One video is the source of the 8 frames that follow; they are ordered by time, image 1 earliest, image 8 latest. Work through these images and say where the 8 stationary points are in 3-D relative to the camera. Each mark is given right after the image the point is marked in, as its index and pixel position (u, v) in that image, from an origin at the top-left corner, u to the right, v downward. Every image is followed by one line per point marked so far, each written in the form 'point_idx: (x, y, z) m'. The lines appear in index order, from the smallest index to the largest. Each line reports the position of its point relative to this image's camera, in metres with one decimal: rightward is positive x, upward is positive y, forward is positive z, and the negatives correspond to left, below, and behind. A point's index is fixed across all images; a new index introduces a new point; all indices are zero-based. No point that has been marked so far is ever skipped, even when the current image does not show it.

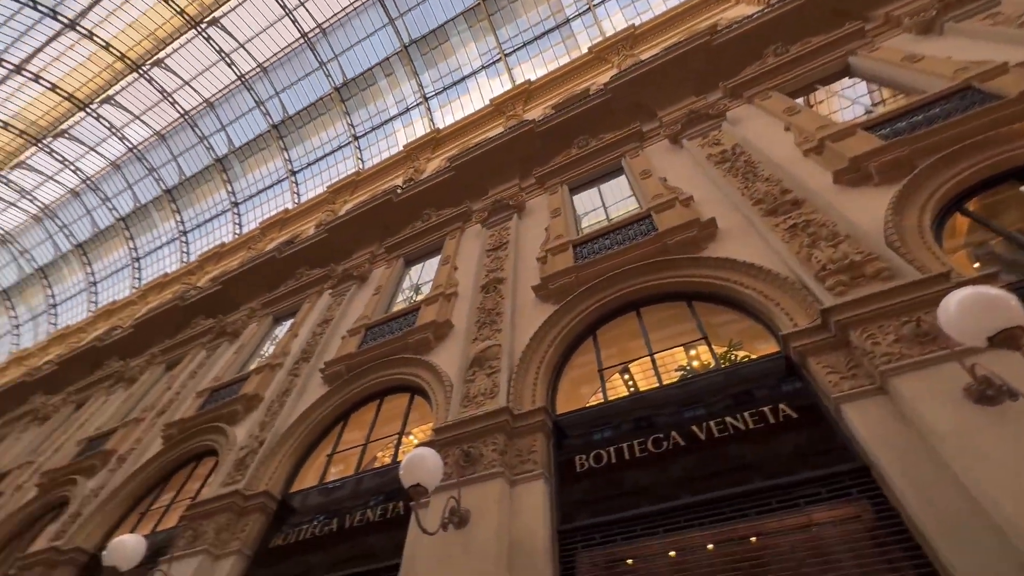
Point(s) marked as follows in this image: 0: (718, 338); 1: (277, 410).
0: (+2.1, -0.5, +4.6) m
1: (-3.4, -1.8, +6.7) m
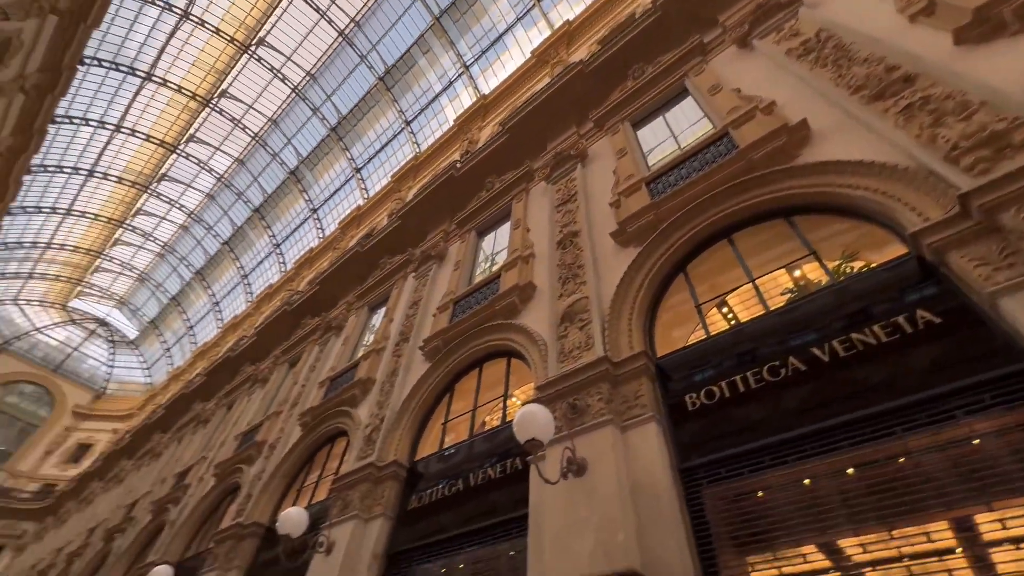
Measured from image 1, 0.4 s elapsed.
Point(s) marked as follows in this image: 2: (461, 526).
0: (+2.9, +0.3, +4.2) m
1: (-1.9, -1.6, +7.2) m
2: (-0.5, -2.6, +4.8) m
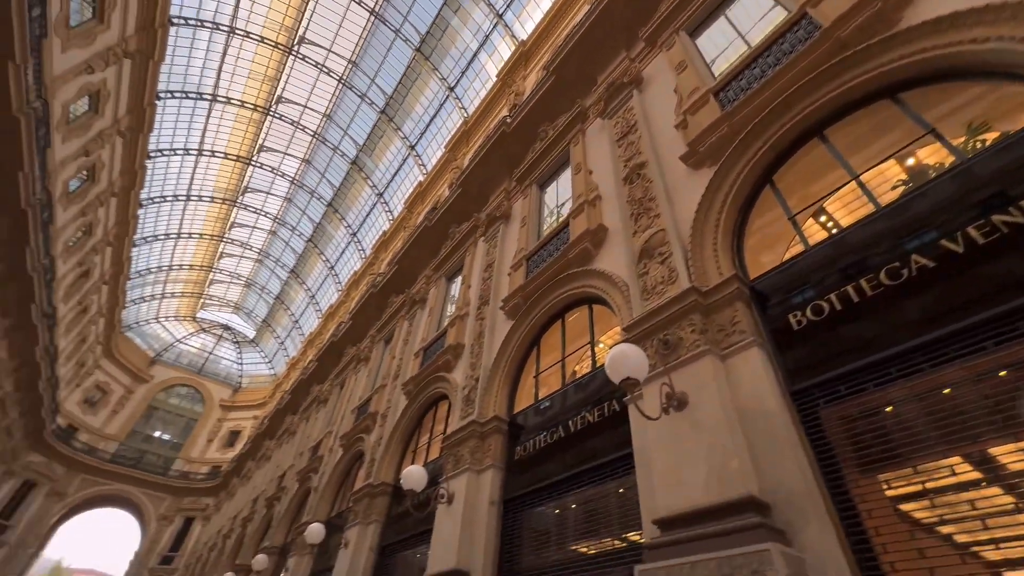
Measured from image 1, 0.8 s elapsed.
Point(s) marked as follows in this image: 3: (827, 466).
0: (+3.4, +1.3, +3.5) m
1: (-0.5, -1.0, +7.5) m
2: (+0.6, -2.0, +5.0) m
3: (+2.1, -1.2, +3.0) m
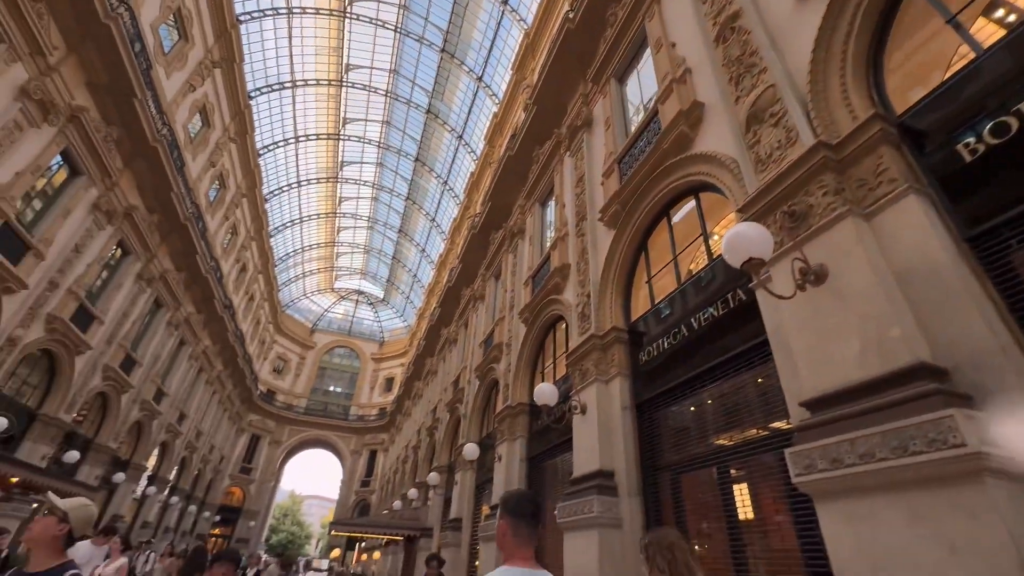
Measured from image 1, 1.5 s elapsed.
0: (+3.7, +2.5, +2.3) m
1: (+1.2, +0.4, +7.4) m
2: (+2.0, -0.9, +4.9) m
3: (+2.9, -0.2, +2.5) m
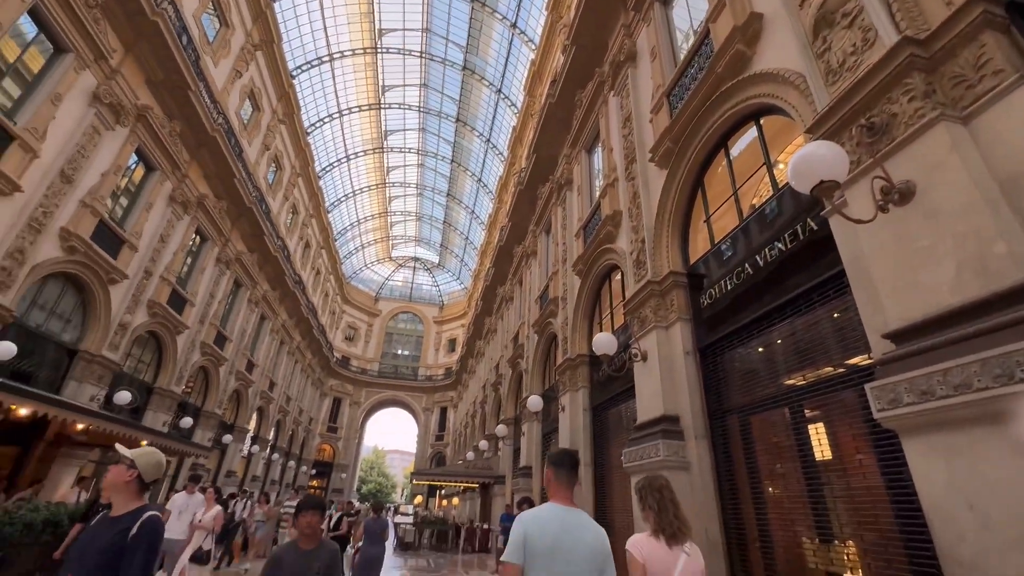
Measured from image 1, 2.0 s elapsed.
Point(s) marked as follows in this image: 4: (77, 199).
0: (+3.7, +3.1, +1.6) m
1: (+2.0, +1.2, +7.1) m
2: (+2.6, -0.2, +4.6) m
3: (+3.1, +0.3, +2.1) m
4: (-9.2, +1.9, +9.6) m
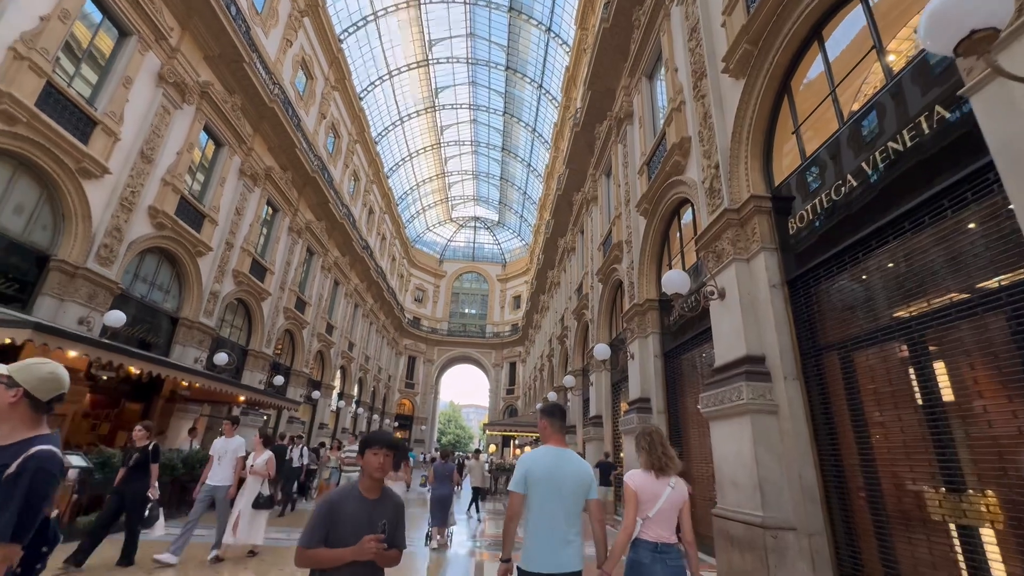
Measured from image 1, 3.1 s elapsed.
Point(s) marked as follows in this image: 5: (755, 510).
0: (+3.6, +3.5, +0.4) m
1: (+2.8, +2.1, +6.3) m
2: (+3.1, +0.6, +3.9) m
3: (+3.2, +0.8, +1.3) m
4: (-8.0, +2.5, +10.2) m
5: (+2.3, -2.1, +4.3) m
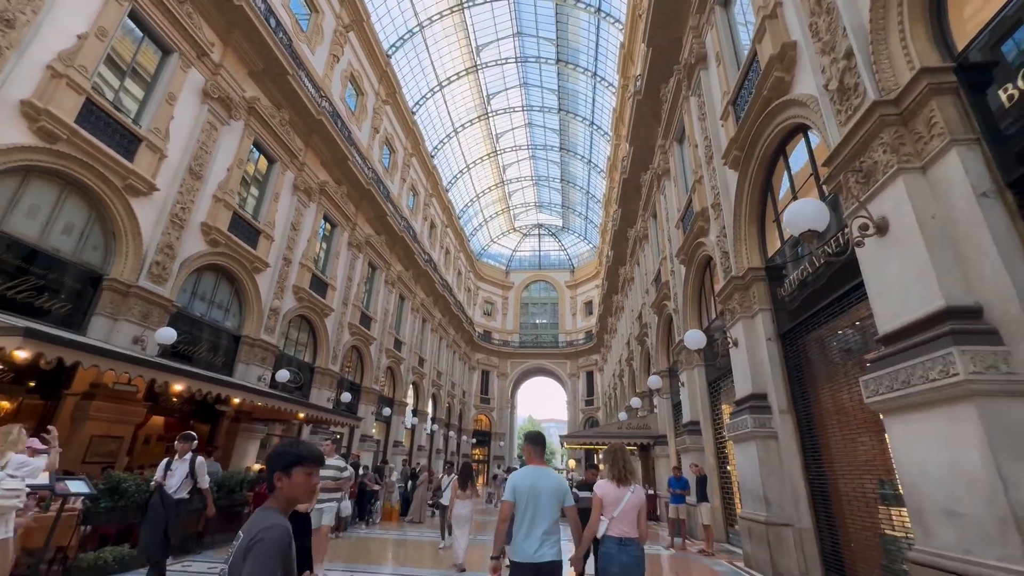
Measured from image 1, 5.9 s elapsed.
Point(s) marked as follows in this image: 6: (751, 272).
0: (+3.0, +4.3, -1.3) m
1: (+3.2, +2.7, +4.6) m
2: (+3.3, +1.2, +2.1) m
3: (+3.0, +1.6, -0.5) m
4: (-6.8, +2.1, +10.2) m
5: (+2.8, -1.5, +2.5) m
6: (+3.5, +0.3, +6.7) m
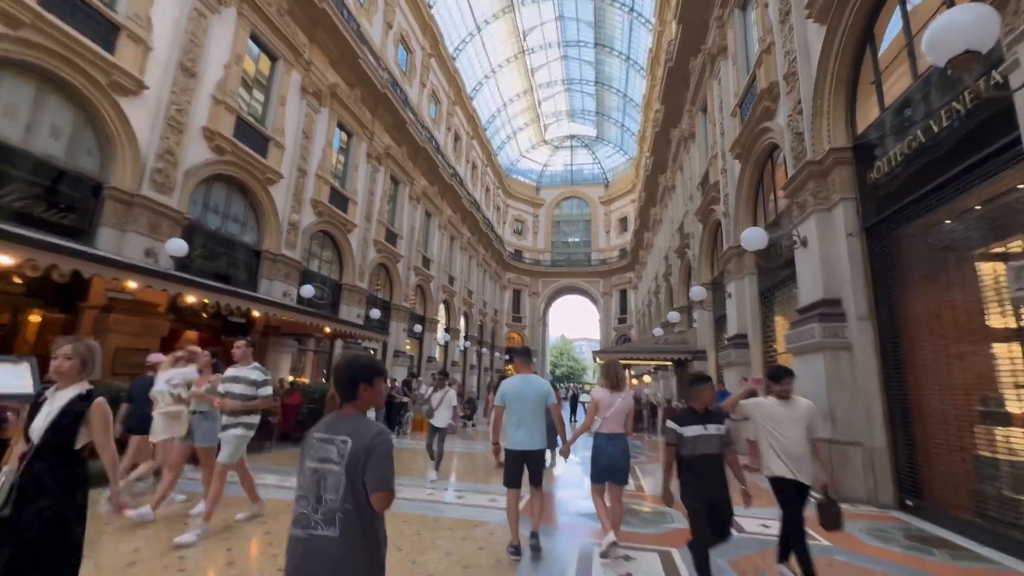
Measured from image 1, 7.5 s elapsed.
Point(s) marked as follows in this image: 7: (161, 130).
0: (+2.7, +4.3, -3.0) m
1: (+3.3, +3.7, +3.0) m
2: (+3.3, +1.8, +0.8) m
3: (+2.8, +1.7, -1.8) m
4: (-6.2, +4.0, +9.3) m
5: (+2.9, -0.9, +1.7) m
6: (+3.8, +1.6, +5.4) m
7: (-6.4, +2.8, +8.2) m
